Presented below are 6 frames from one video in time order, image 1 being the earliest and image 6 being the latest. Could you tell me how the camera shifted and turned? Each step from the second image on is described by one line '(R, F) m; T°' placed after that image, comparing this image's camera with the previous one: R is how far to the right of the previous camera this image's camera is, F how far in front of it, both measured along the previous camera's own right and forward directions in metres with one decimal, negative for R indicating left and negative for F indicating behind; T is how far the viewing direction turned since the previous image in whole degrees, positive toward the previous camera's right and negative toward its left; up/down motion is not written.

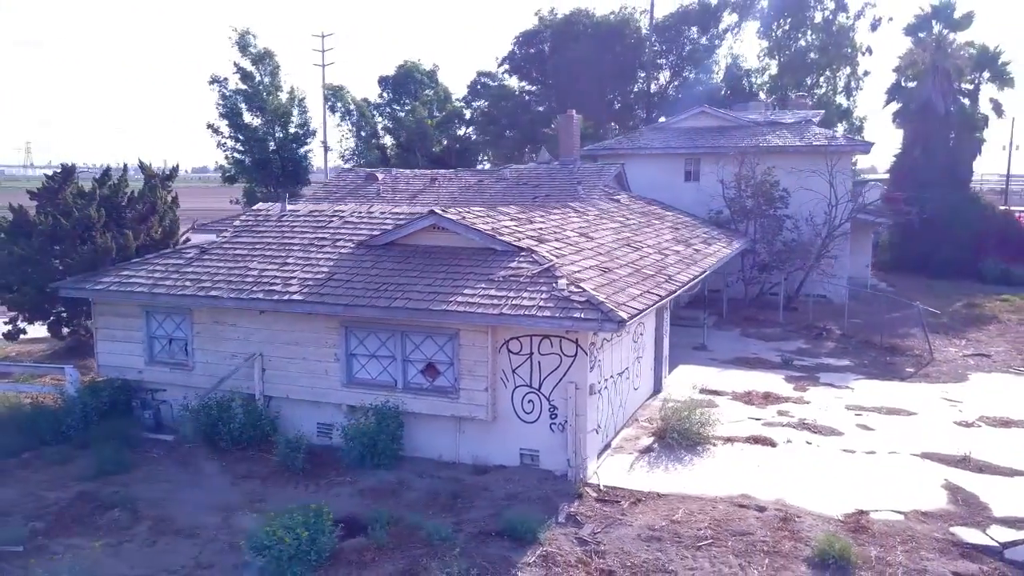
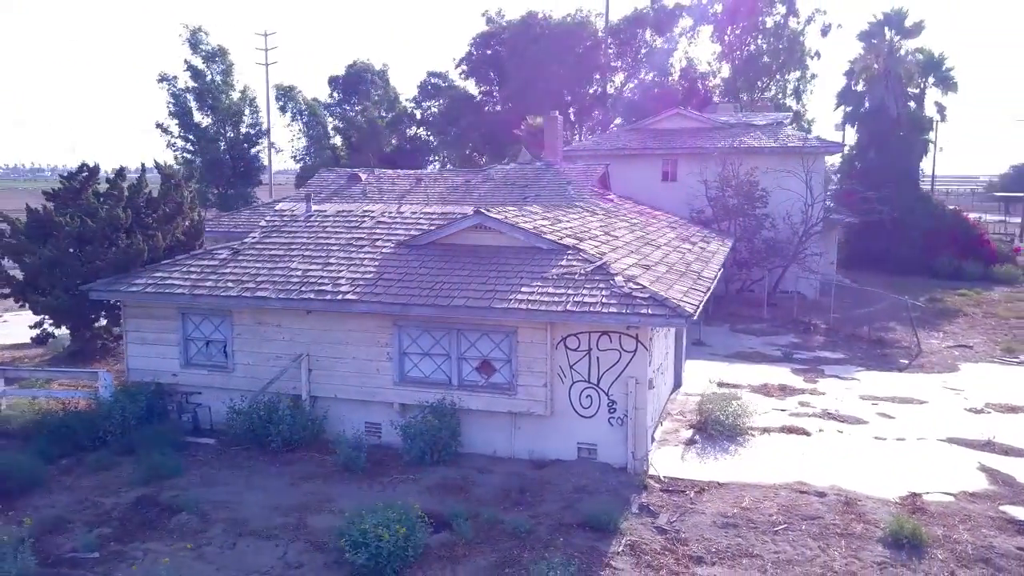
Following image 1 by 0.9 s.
(-1.6, -0.1) m; +4°
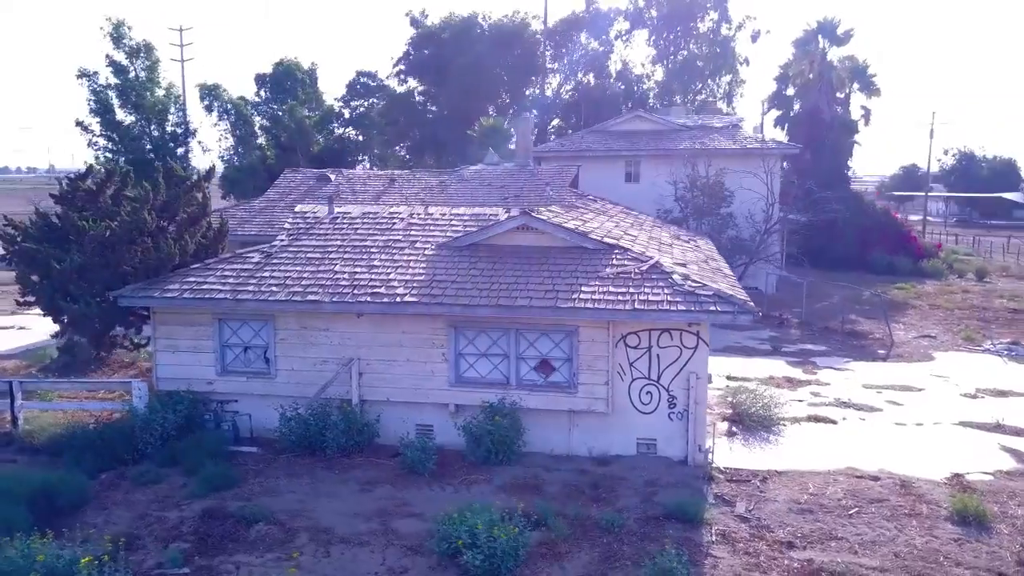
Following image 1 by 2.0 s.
(-2.0, 0.0) m; +5°
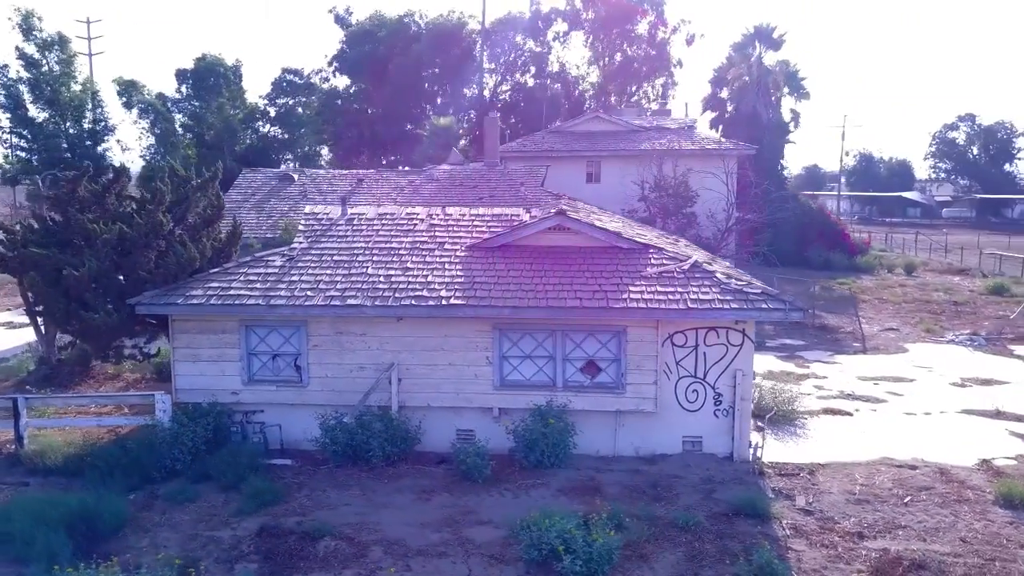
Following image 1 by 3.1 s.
(-1.7, +0.2) m; +5°
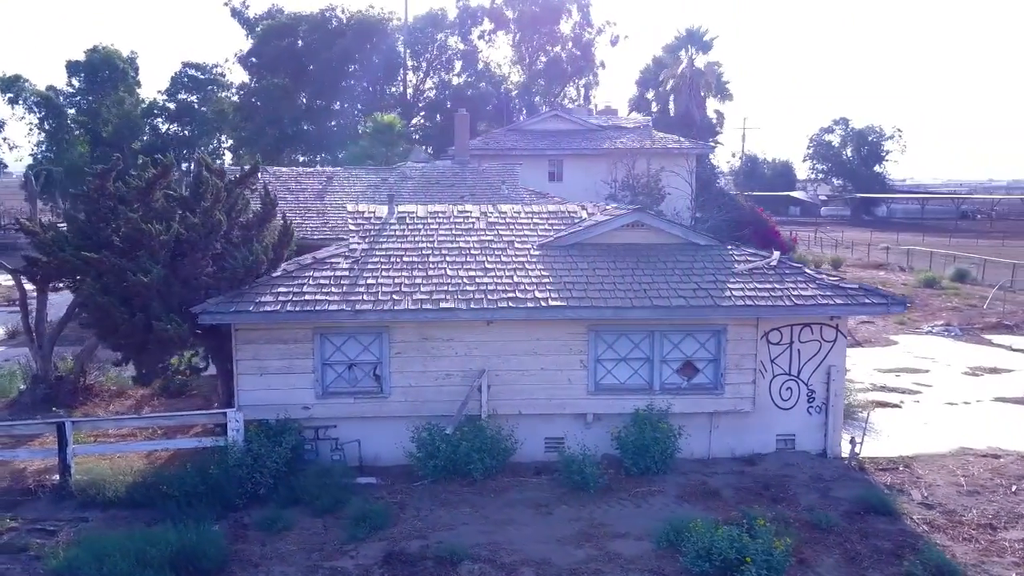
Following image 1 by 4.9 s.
(-2.7, +0.7) m; +7°
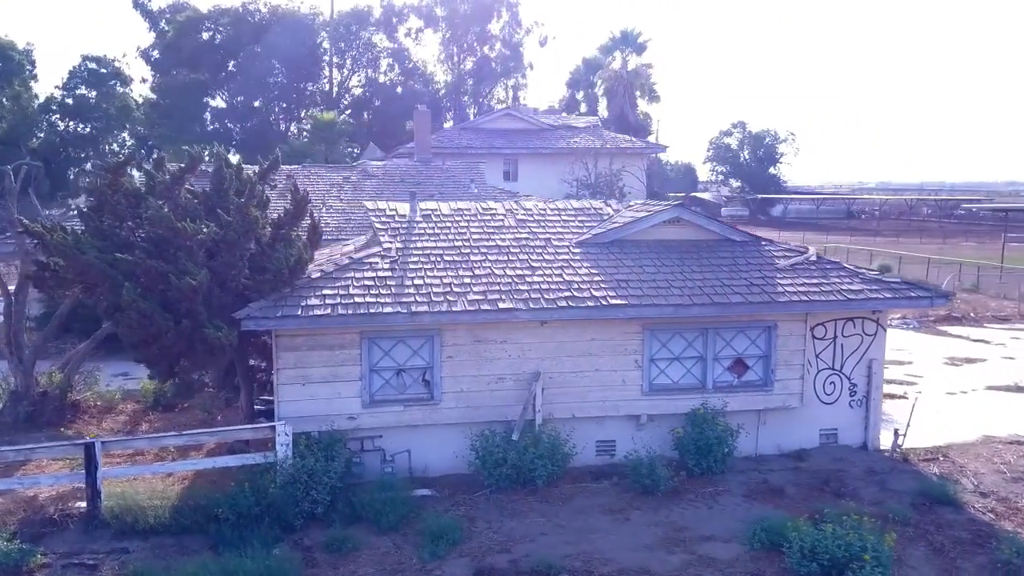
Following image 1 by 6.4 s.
(-1.9, +0.5) m; +6°
